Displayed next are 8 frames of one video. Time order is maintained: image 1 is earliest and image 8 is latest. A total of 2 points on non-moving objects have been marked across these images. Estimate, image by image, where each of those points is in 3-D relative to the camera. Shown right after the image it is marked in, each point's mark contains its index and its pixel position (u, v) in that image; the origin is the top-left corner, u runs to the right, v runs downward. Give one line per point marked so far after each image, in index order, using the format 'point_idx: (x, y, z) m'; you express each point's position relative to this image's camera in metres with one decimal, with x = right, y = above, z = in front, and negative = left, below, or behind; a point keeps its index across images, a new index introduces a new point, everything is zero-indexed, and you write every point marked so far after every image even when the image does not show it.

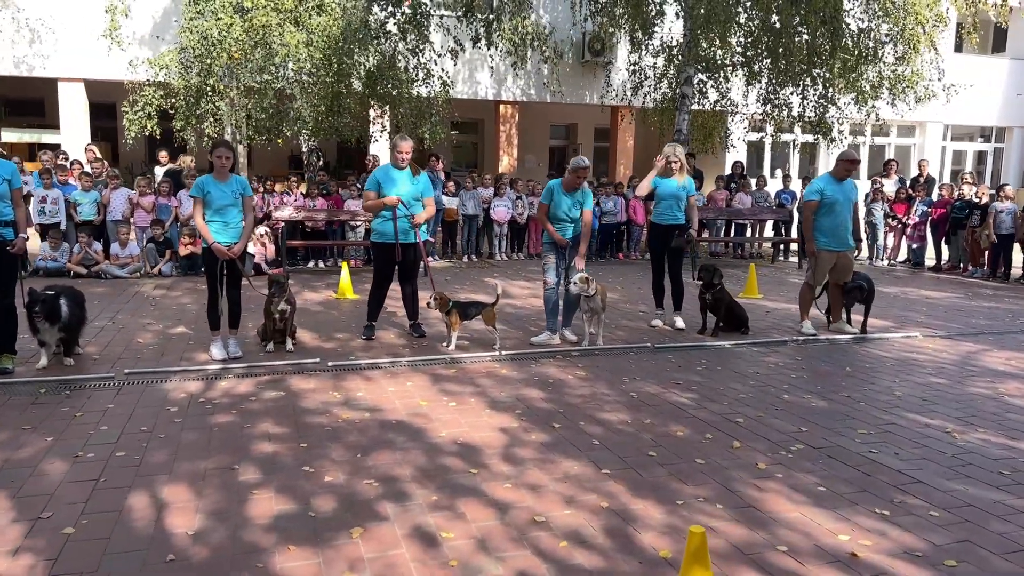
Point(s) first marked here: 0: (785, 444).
0: (+1.4, -0.8, +4.2) m
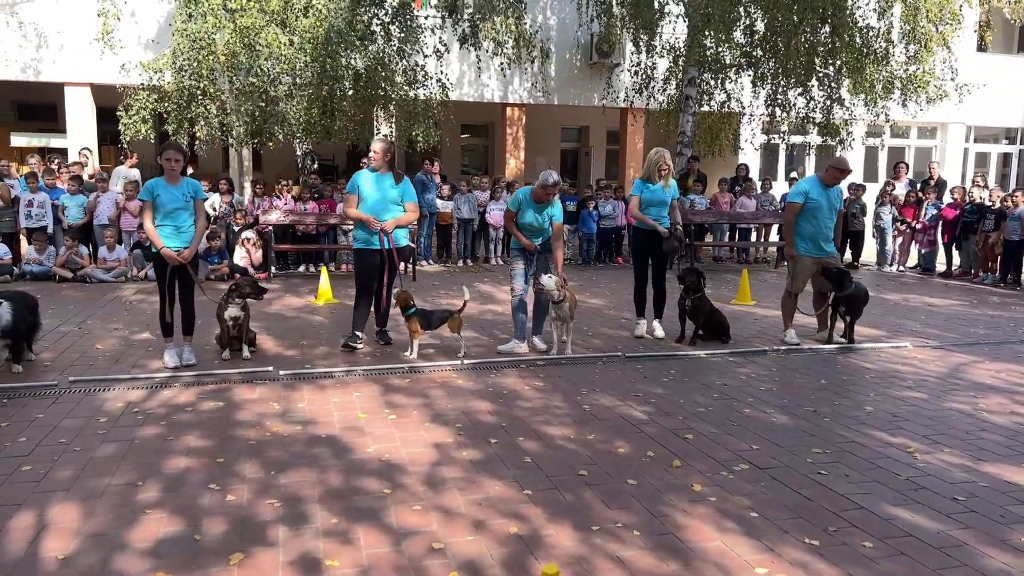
0: (+1.1, -0.9, +3.9) m
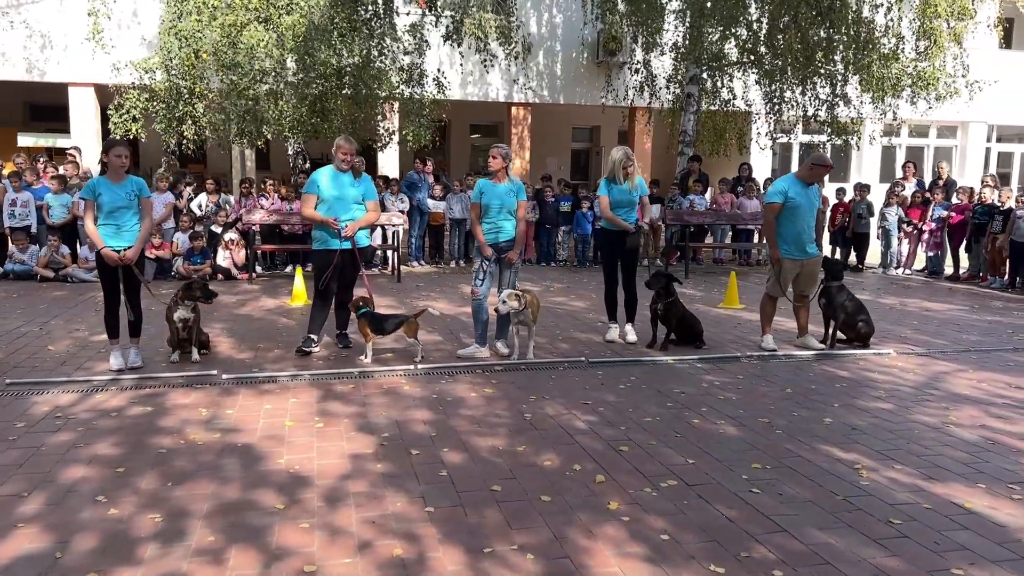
0: (+0.7, -0.9, +3.7) m
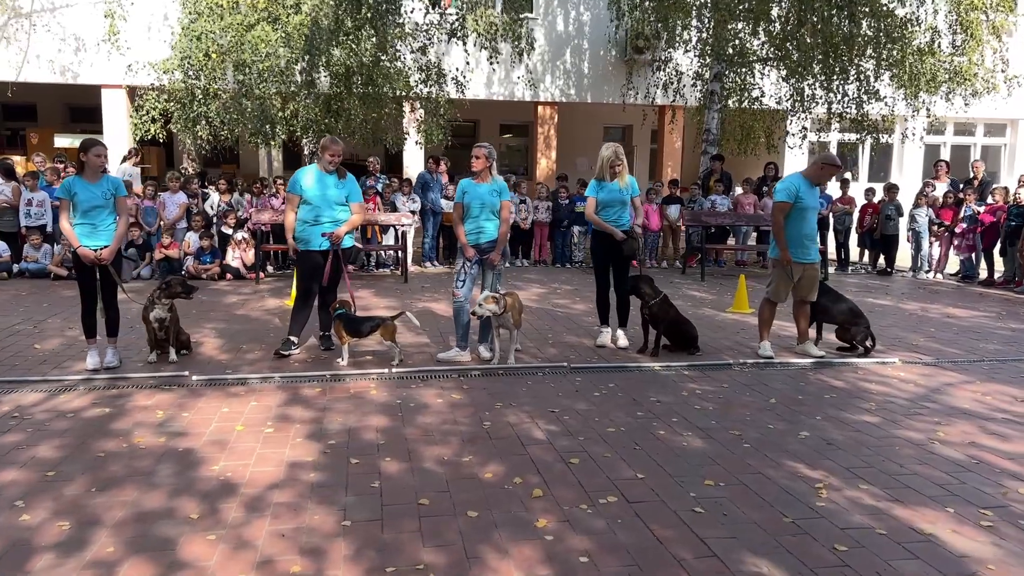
0: (+0.4, -0.9, +3.5) m
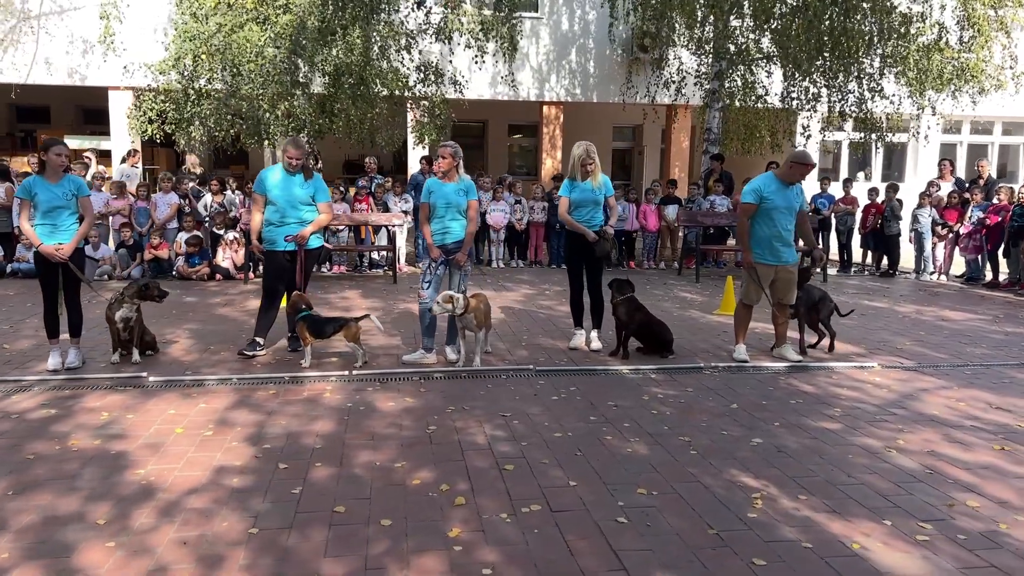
0: (0.0, -0.9, +3.4) m
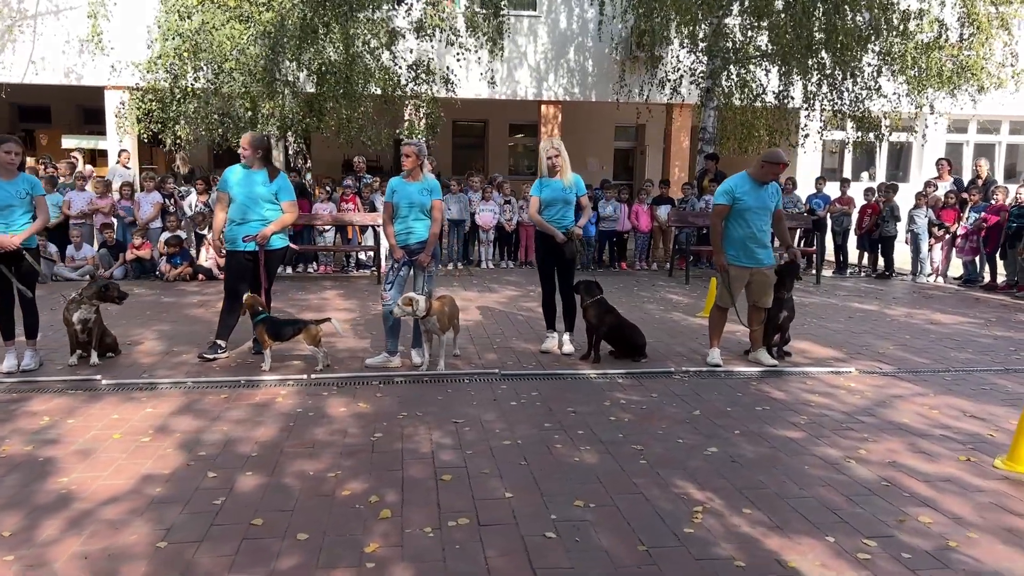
0: (-0.3, -0.9, +3.2) m
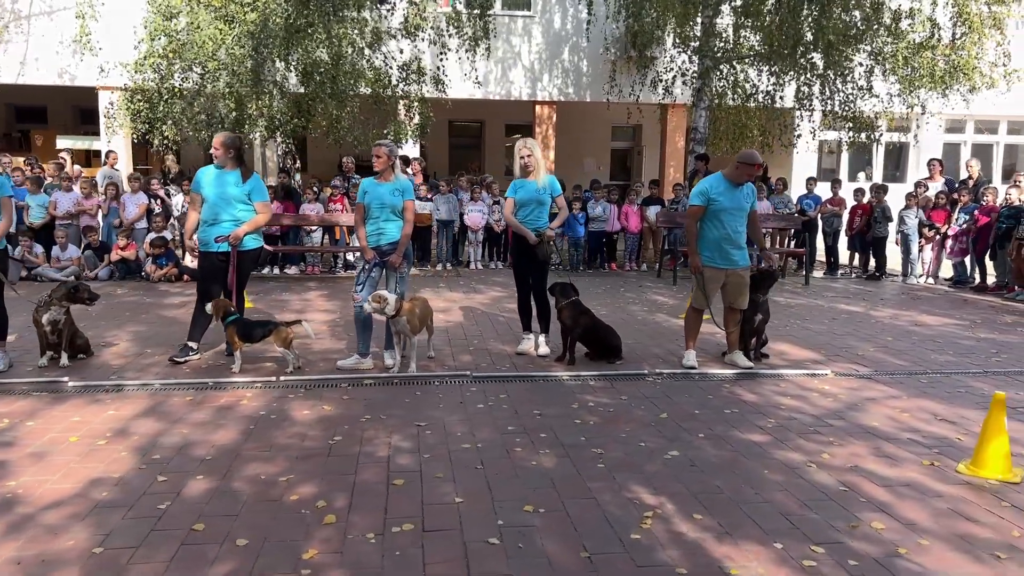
0: (-0.5, -0.9, +3.2) m
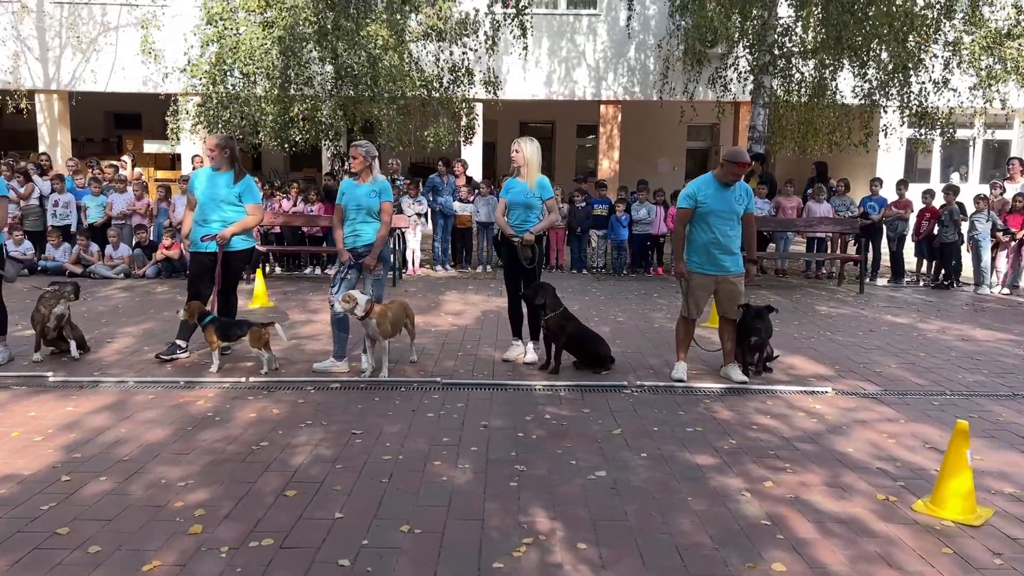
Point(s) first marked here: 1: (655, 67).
0: (-1.0, -1.0, +3.1) m
1: (+3.0, +4.8, +17.3) m
